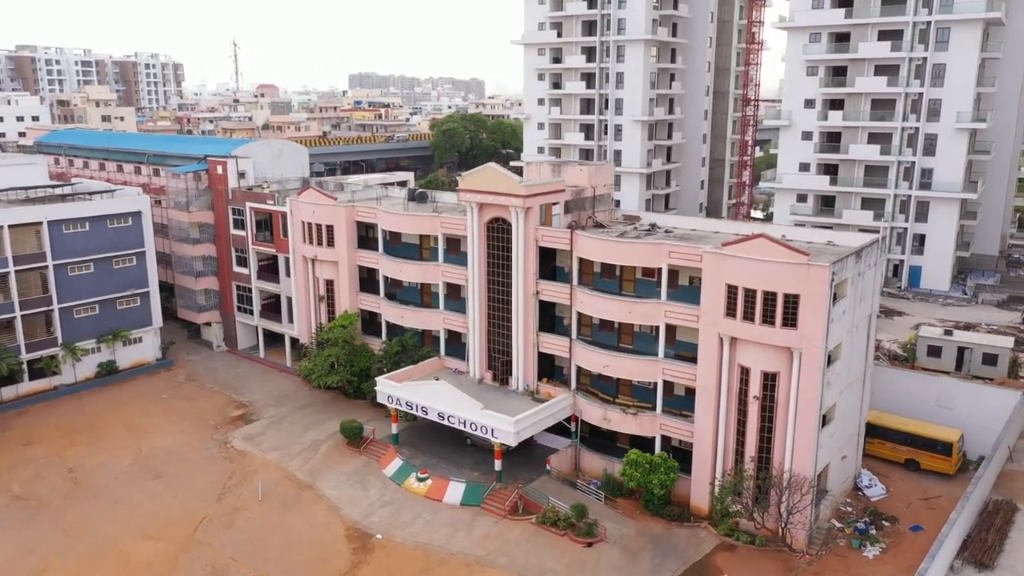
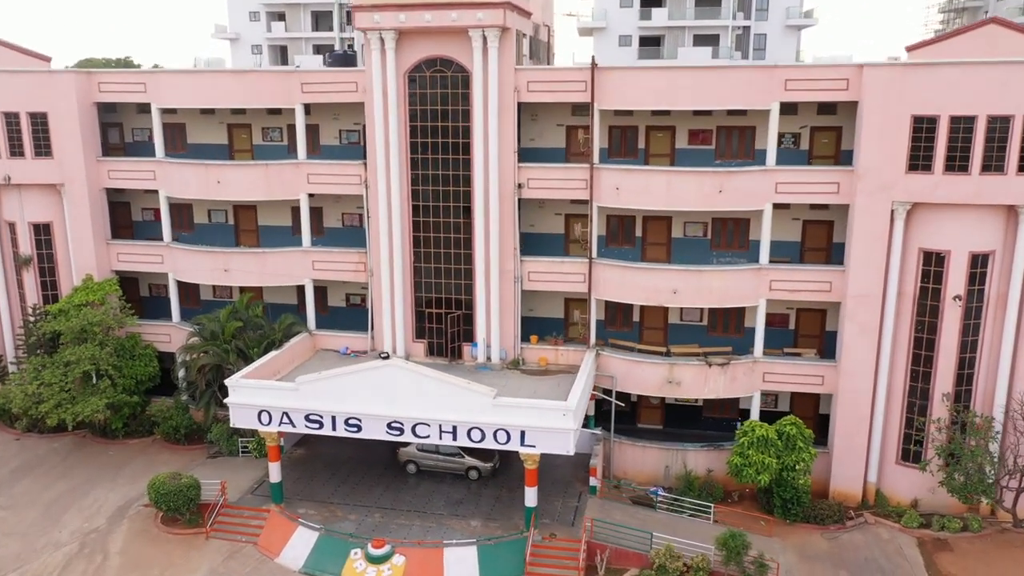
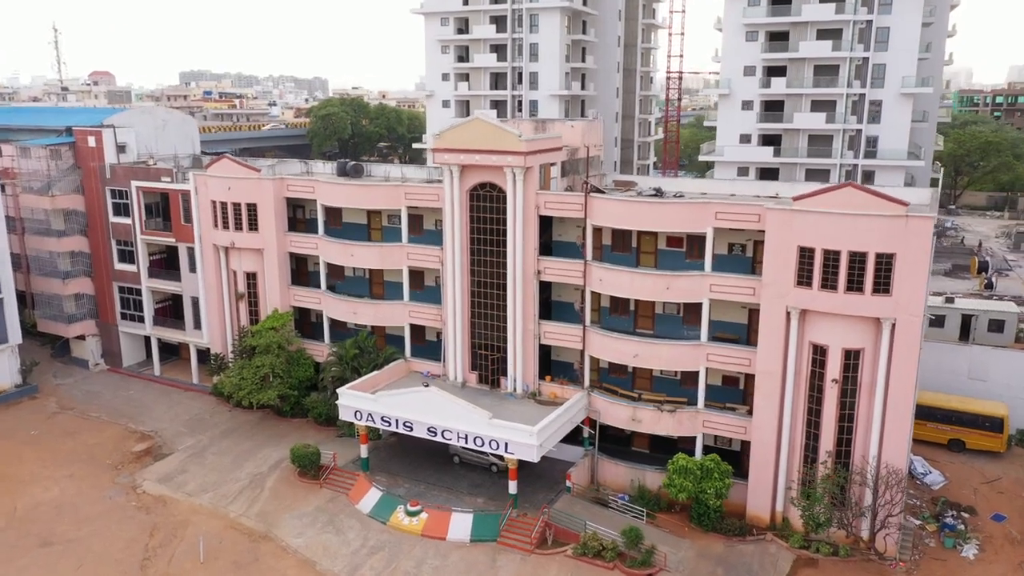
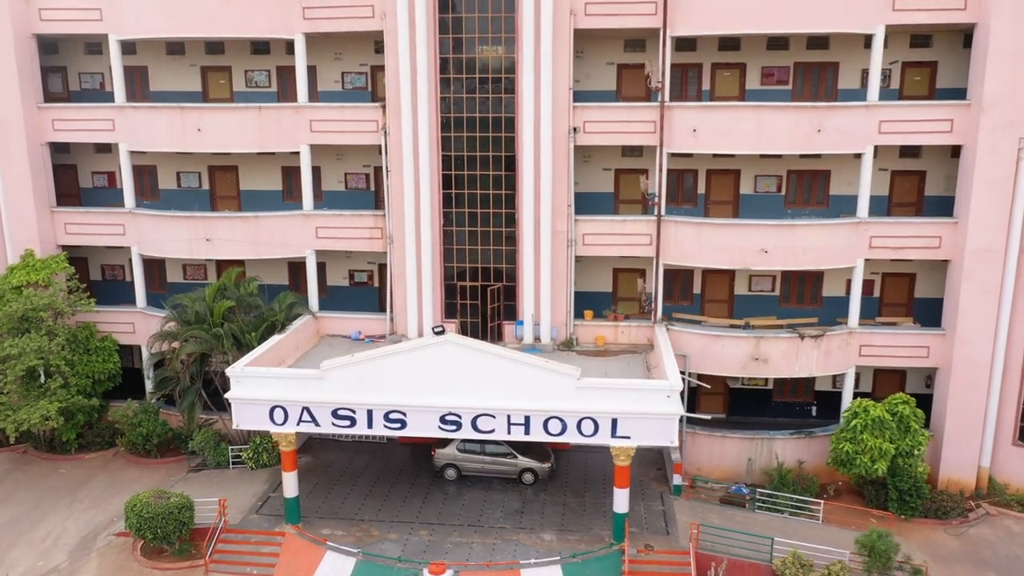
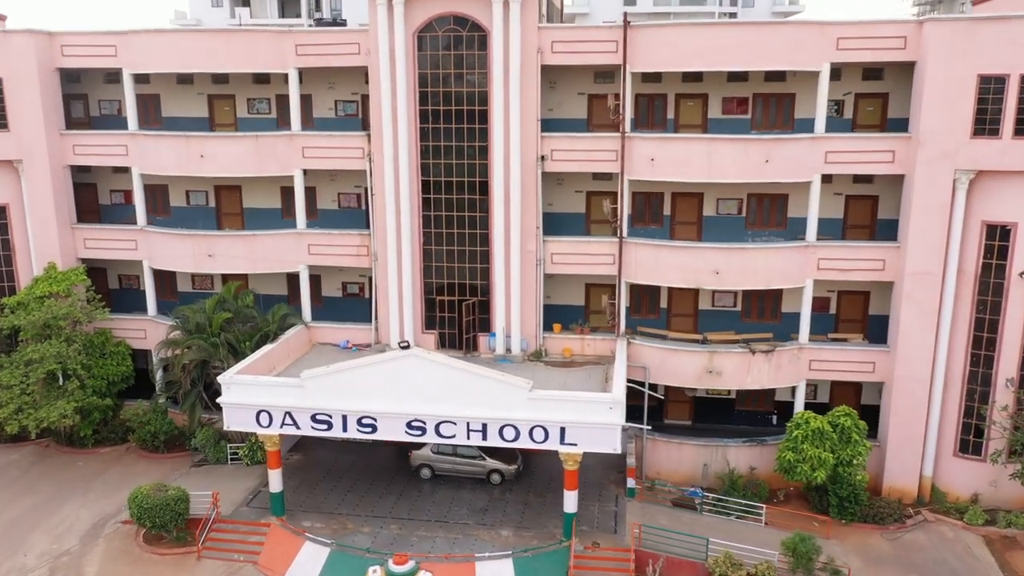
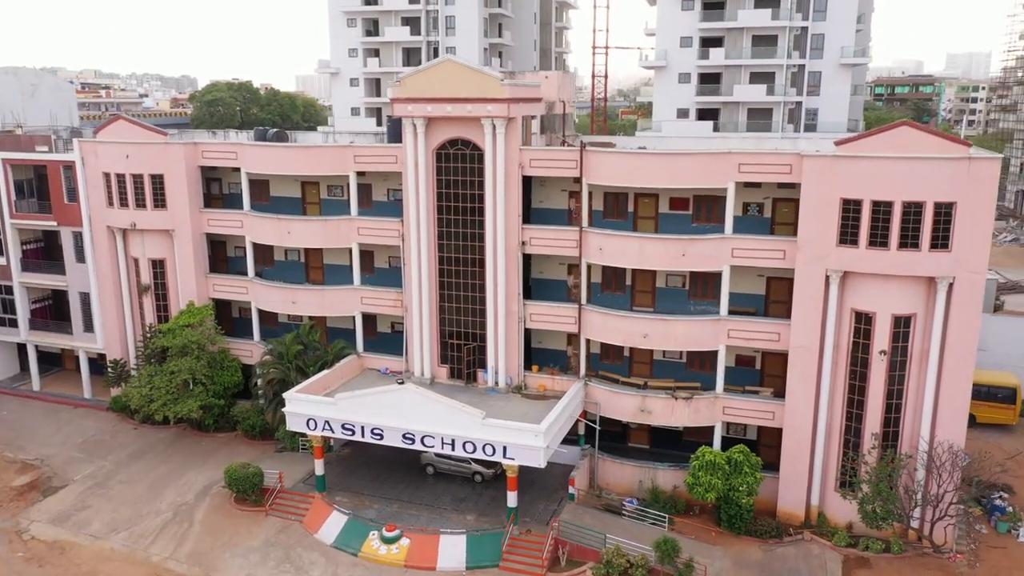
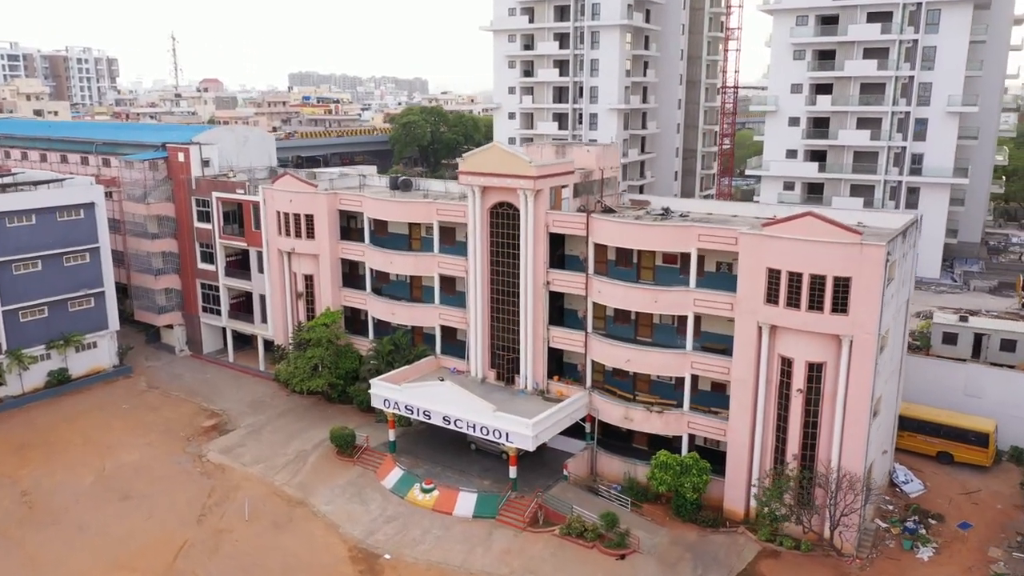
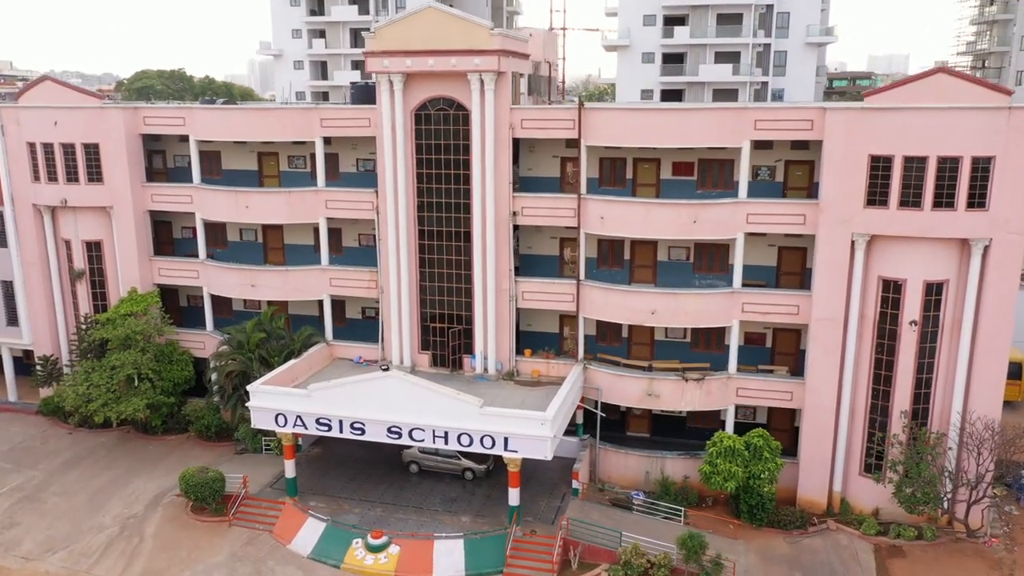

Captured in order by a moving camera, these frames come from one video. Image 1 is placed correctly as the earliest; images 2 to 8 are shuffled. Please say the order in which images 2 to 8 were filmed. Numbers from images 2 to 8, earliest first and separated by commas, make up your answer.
7, 3, 6, 8, 2, 5, 4
